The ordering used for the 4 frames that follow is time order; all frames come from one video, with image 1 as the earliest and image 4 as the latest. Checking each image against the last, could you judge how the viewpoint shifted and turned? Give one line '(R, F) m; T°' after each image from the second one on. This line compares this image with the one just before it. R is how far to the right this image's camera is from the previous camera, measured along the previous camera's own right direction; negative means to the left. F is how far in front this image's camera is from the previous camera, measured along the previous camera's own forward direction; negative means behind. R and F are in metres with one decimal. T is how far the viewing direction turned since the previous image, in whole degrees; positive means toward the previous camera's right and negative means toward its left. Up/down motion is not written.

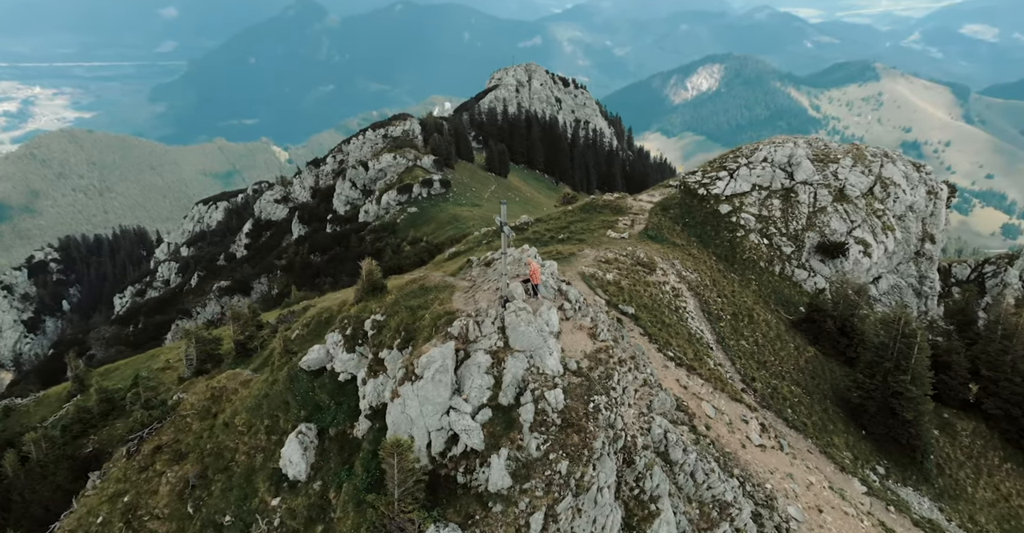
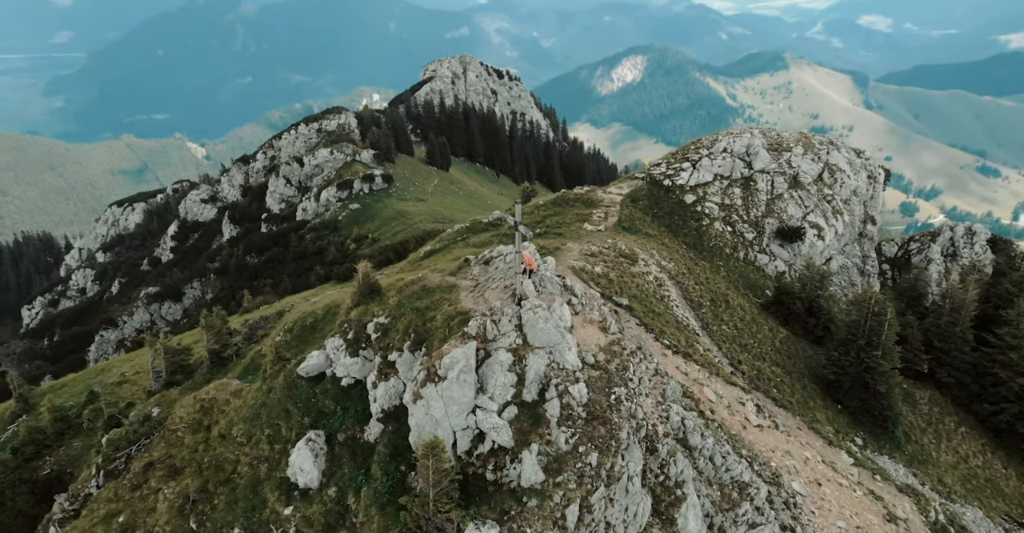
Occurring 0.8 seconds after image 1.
(-2.1, -0.1) m; +4°
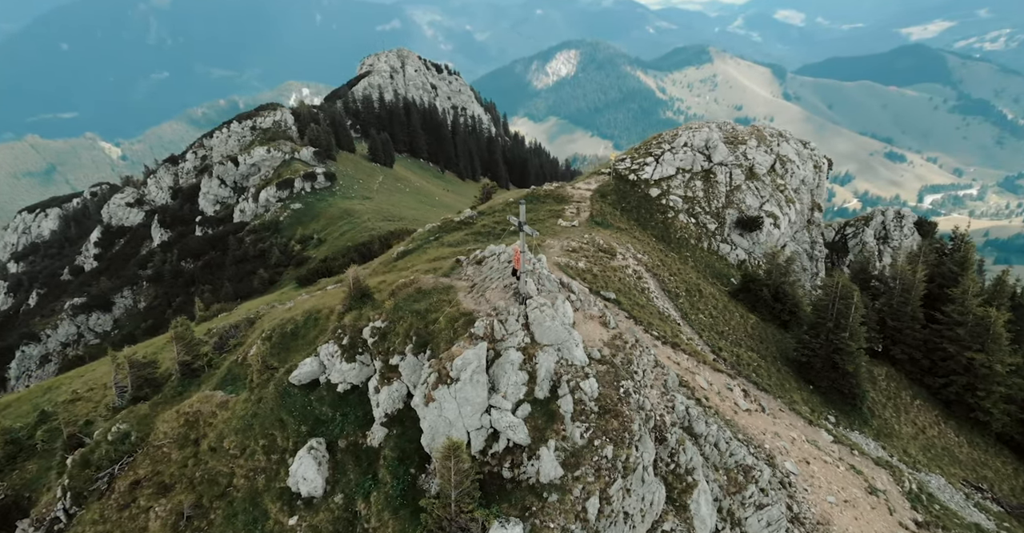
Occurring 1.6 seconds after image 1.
(-1.7, -0.2) m; +4°
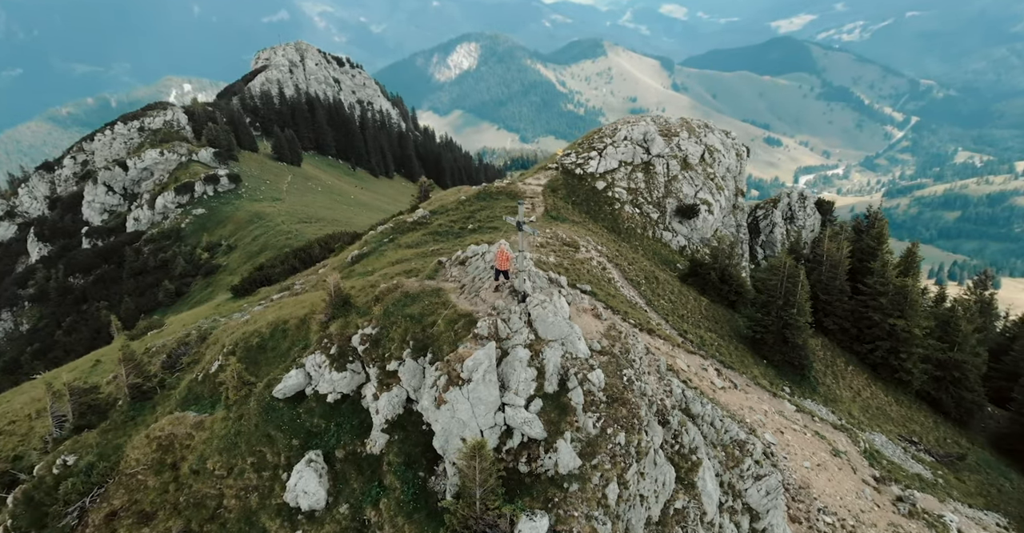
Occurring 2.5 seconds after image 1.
(-2.4, -0.3) m; +6°
